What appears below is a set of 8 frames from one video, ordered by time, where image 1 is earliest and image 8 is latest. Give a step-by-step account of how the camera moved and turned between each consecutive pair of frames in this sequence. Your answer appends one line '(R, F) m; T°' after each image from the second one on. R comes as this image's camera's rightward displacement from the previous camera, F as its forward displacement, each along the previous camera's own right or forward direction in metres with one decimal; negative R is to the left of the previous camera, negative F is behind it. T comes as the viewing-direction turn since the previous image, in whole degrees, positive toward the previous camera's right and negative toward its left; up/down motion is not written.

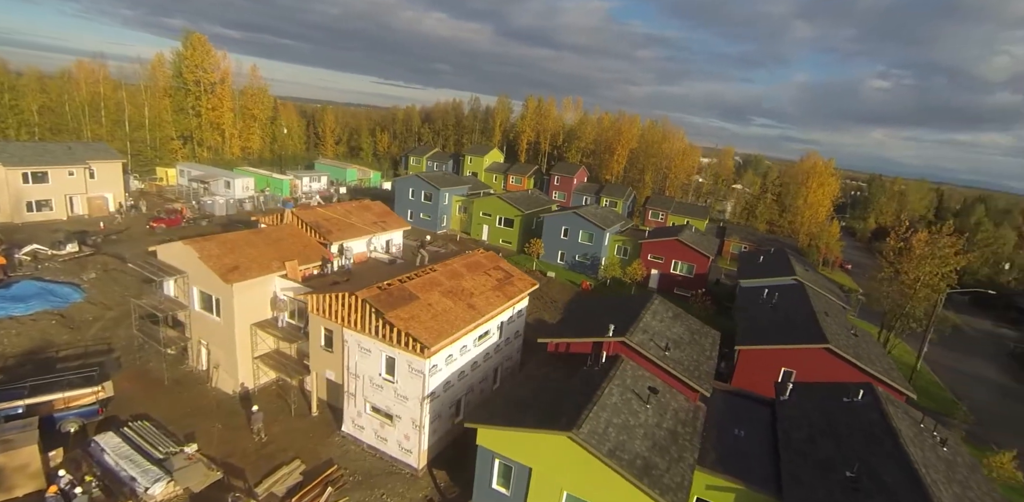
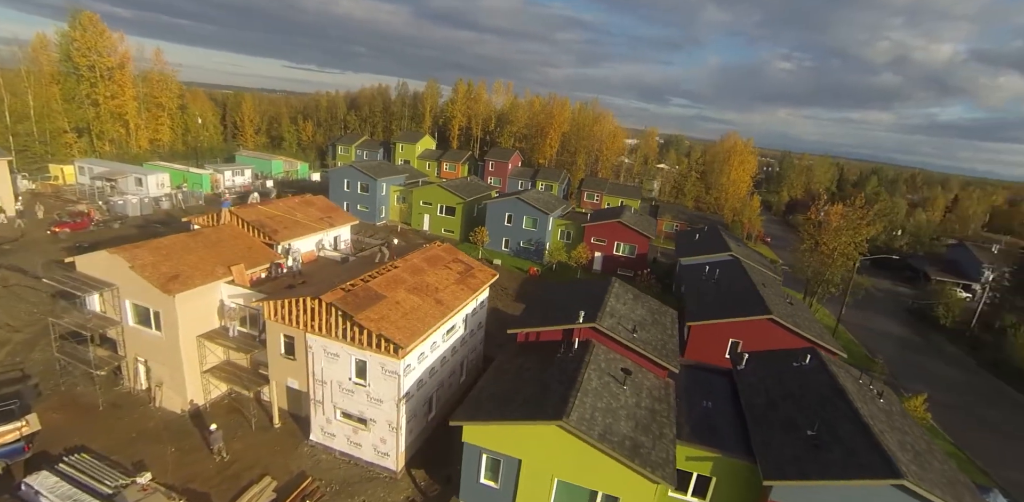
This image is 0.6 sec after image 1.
(-1.1, +0.2) m; +8°
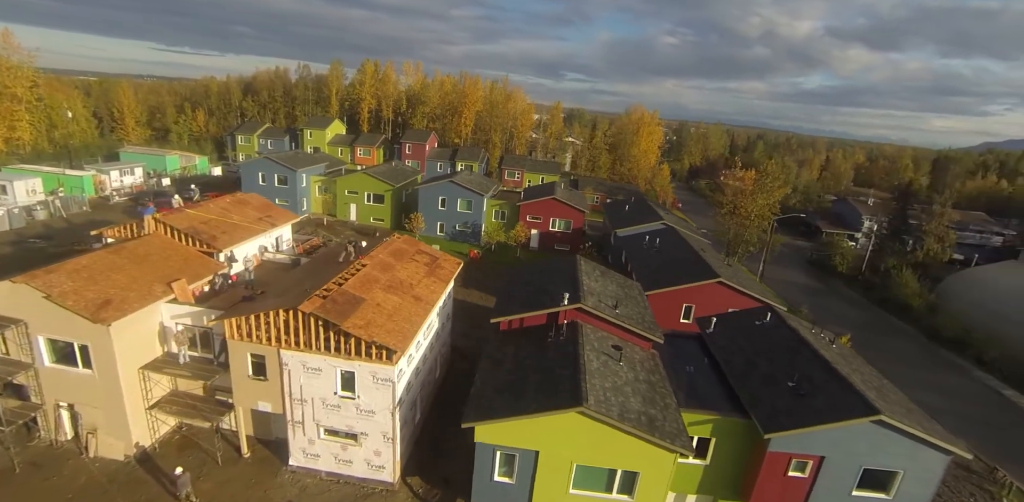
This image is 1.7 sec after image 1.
(-2.2, +0.8) m; +10°
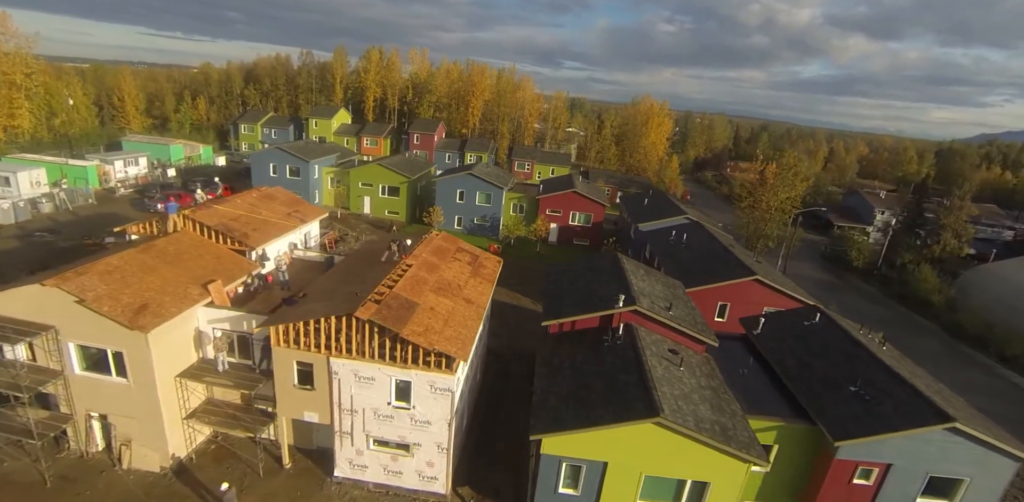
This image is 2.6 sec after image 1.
(-1.9, +0.9) m; +1°
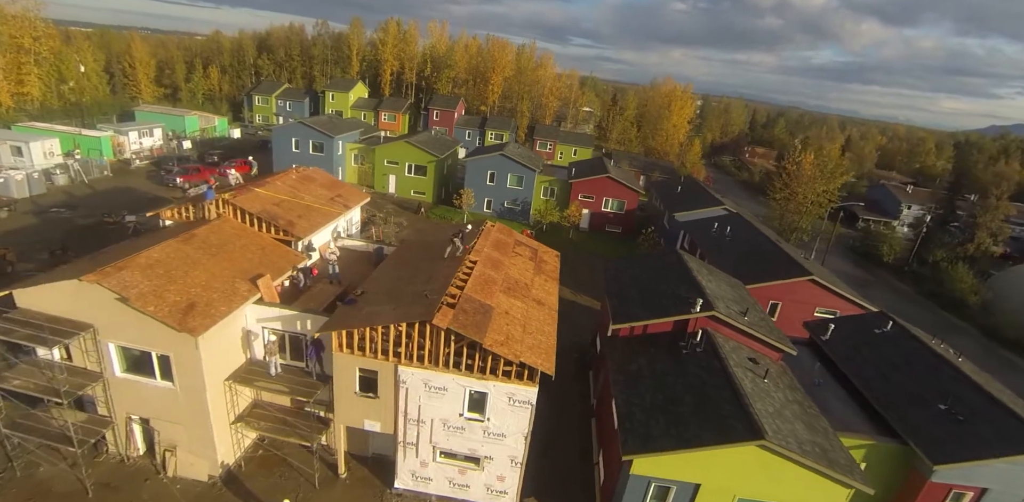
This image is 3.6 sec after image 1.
(-2.2, +1.4) m; 0°
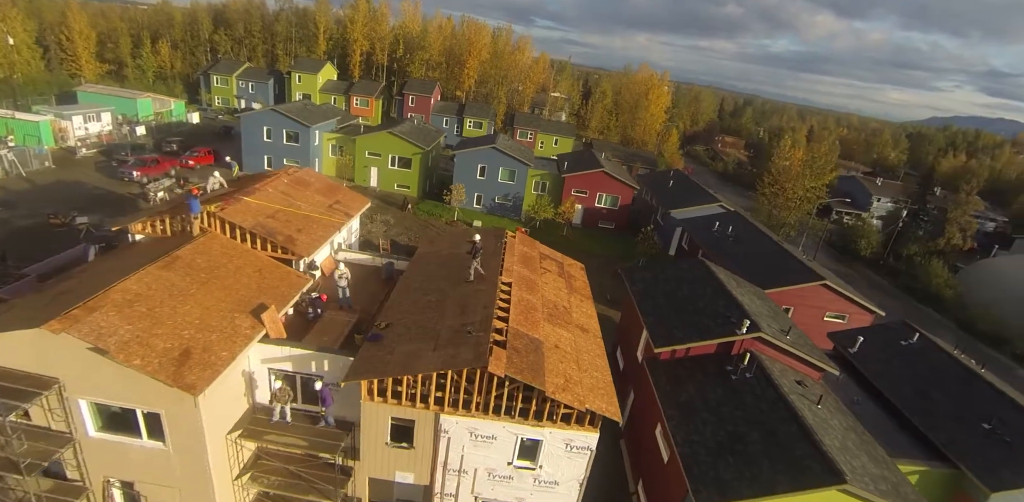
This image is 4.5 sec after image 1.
(-2.0, +1.7) m; +4°
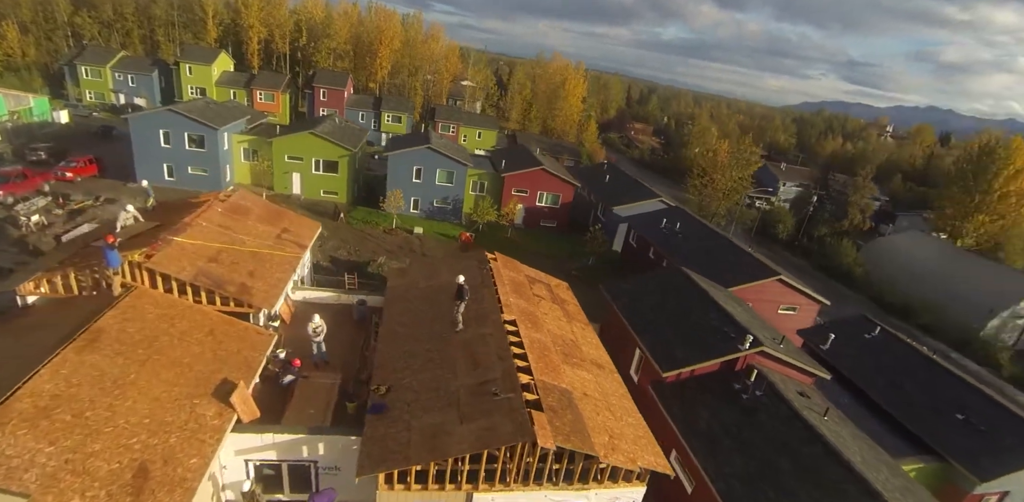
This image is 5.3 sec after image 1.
(-2.0, +1.5) m; +10°
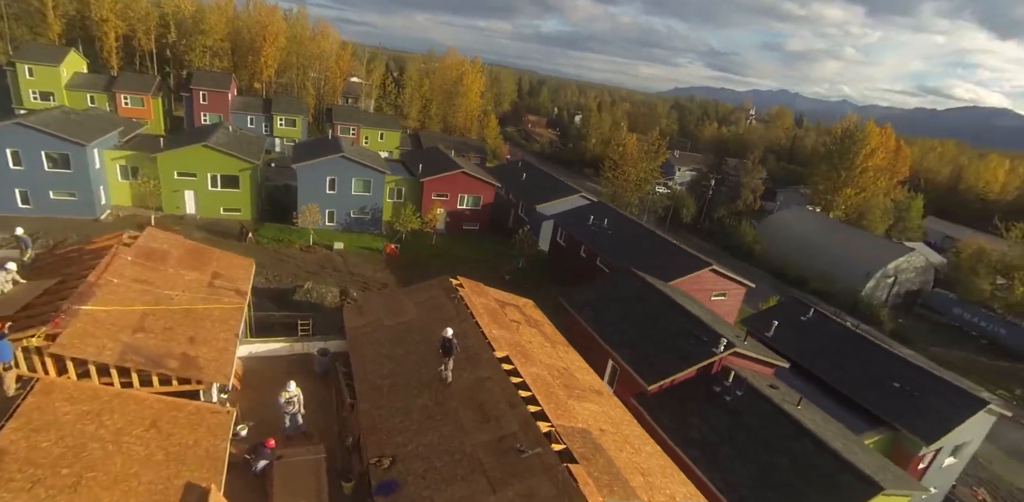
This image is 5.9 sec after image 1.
(-1.8, +1.0) m; +11°
